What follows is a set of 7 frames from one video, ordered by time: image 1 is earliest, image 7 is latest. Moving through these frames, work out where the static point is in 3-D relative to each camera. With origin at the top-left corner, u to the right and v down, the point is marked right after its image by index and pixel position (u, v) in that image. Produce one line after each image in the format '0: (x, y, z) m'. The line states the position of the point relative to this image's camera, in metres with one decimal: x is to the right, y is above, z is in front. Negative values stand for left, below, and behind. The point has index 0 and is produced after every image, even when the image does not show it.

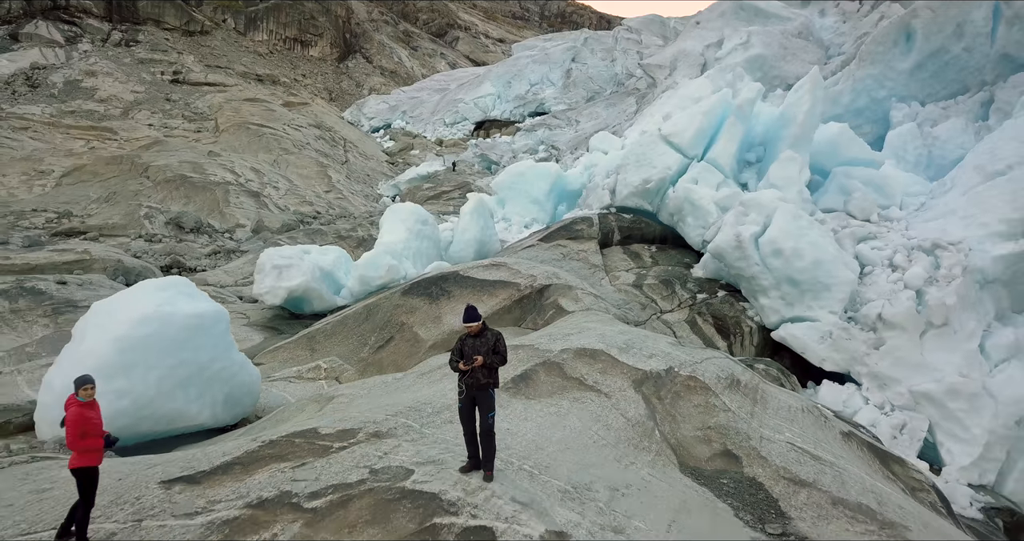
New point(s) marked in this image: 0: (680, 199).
0: (+1.2, +0.5, +5.7) m
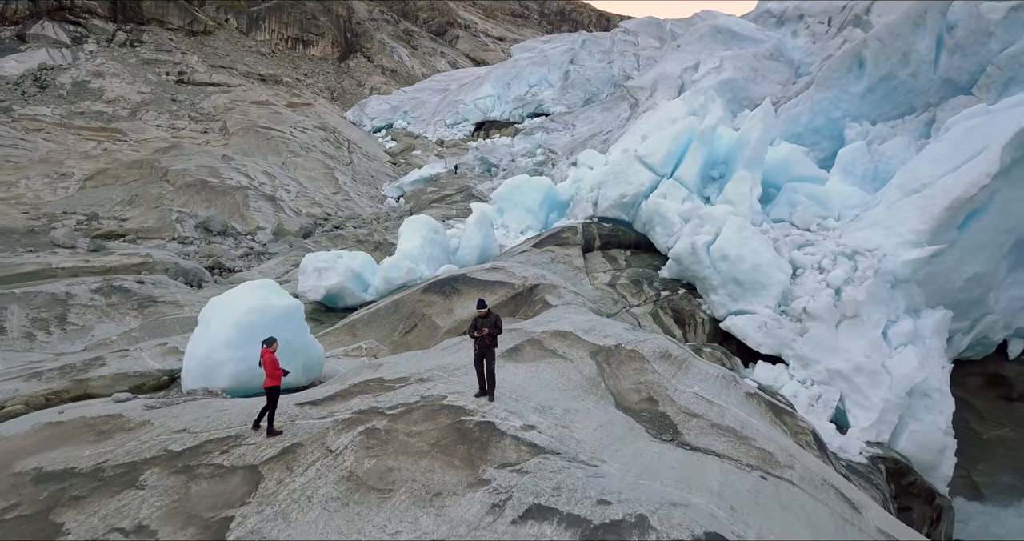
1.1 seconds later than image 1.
0: (+1.1, +0.5, +6.8) m
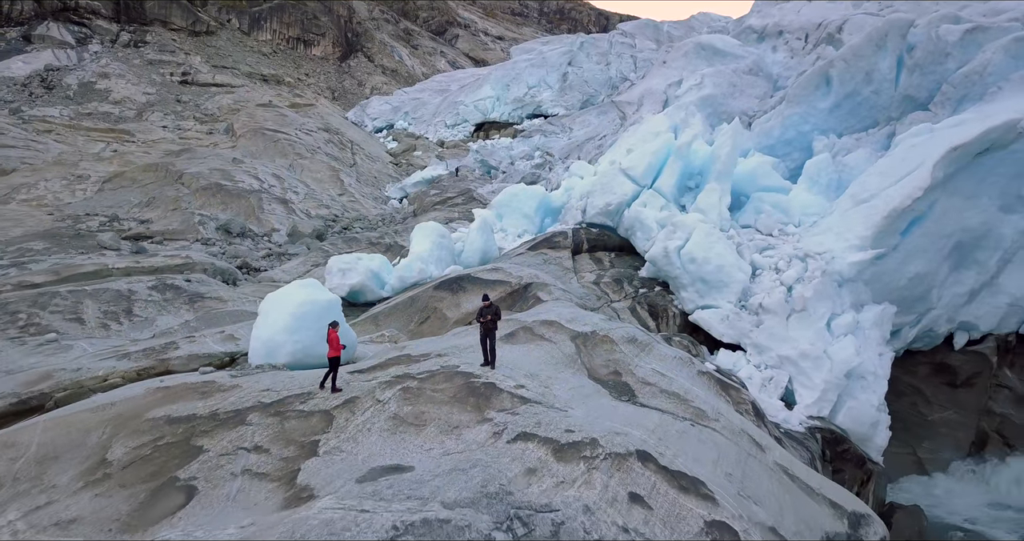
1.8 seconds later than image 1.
0: (+1.1, +0.5, +7.6) m
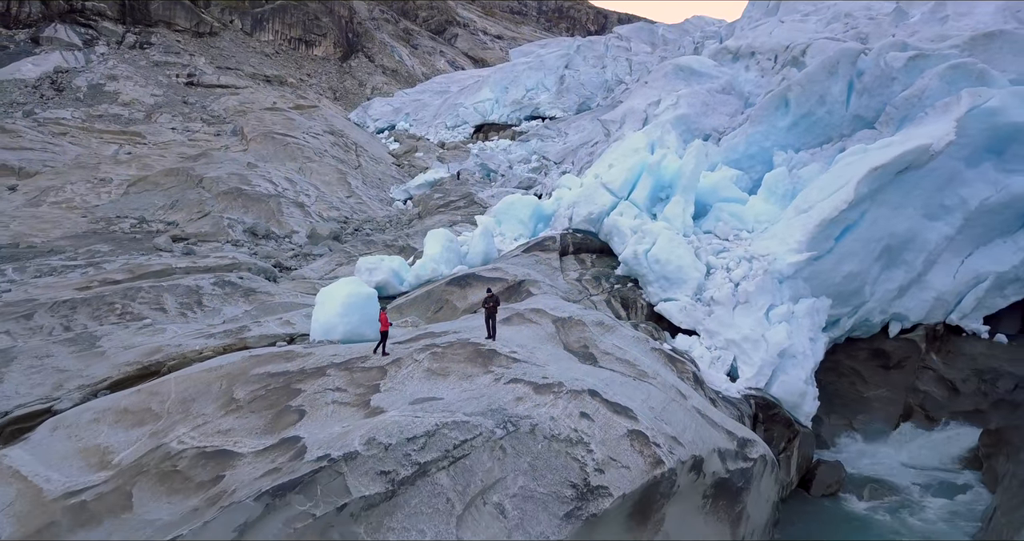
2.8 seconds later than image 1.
0: (+1.1, +0.5, +9.0) m
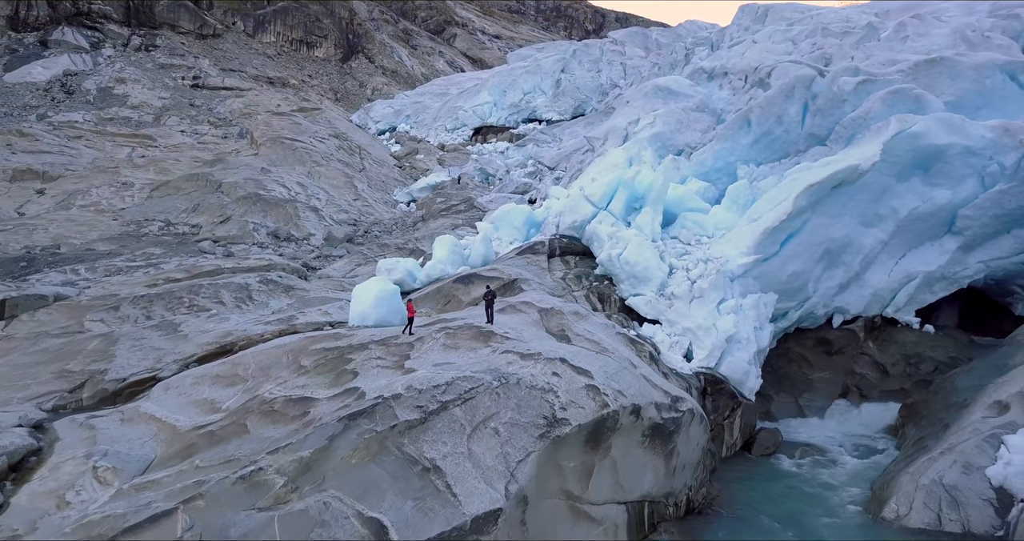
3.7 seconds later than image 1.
0: (+1.0, +0.5, +10.6) m
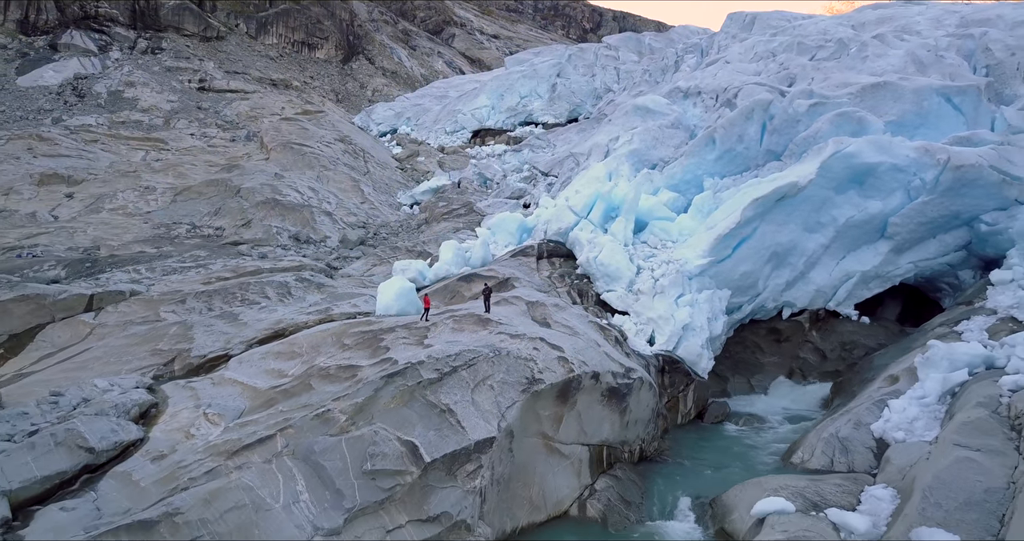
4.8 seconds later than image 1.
0: (+0.9, +0.5, +12.4) m
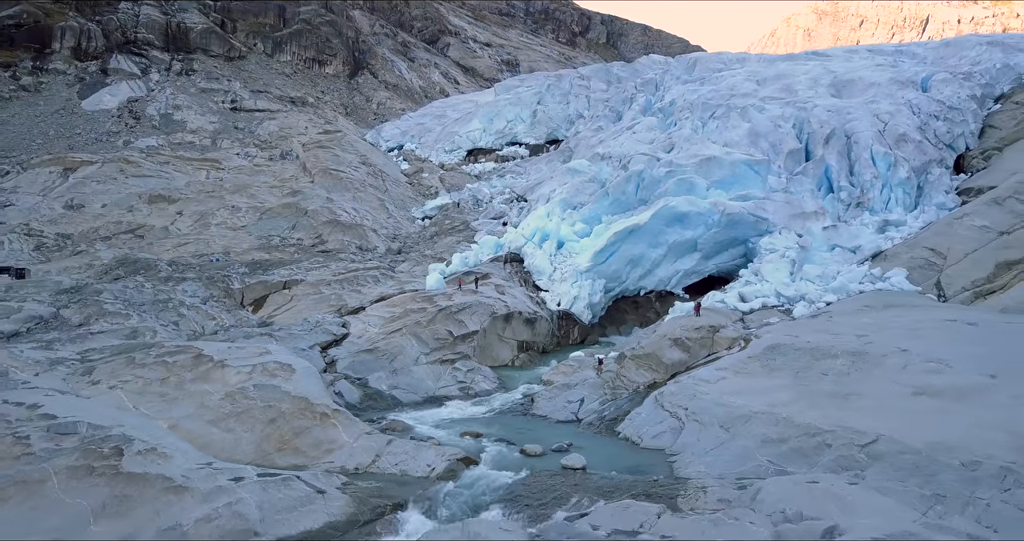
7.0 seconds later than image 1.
0: (+0.3, +0.5, +23.0) m
